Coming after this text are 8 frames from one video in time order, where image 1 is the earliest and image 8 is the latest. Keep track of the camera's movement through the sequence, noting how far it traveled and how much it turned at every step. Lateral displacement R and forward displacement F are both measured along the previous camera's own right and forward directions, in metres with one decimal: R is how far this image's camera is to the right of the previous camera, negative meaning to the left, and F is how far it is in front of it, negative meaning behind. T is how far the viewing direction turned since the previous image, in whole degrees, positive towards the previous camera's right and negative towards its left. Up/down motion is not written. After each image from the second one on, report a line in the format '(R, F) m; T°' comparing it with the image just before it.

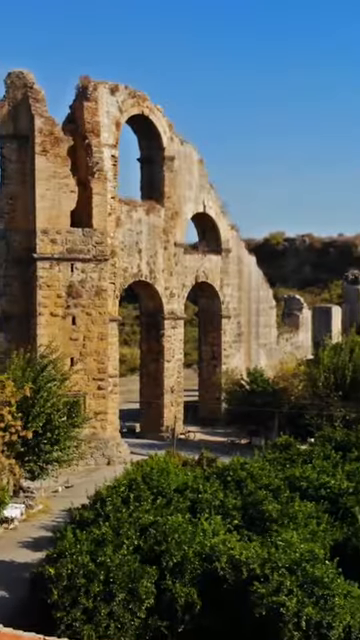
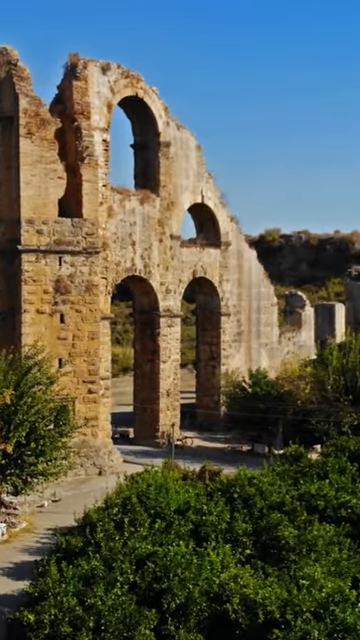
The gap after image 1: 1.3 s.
(-0.1, +1.6) m; +1°
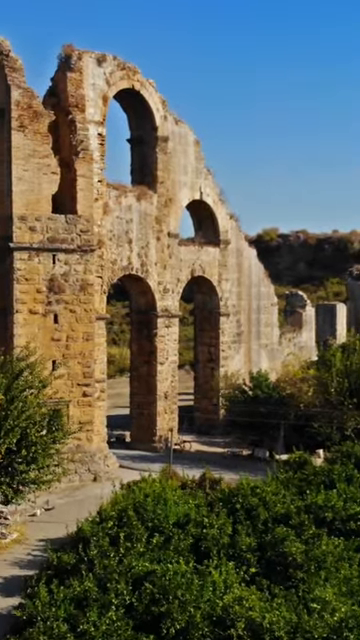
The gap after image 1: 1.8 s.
(0.0, +0.7) m; 0°
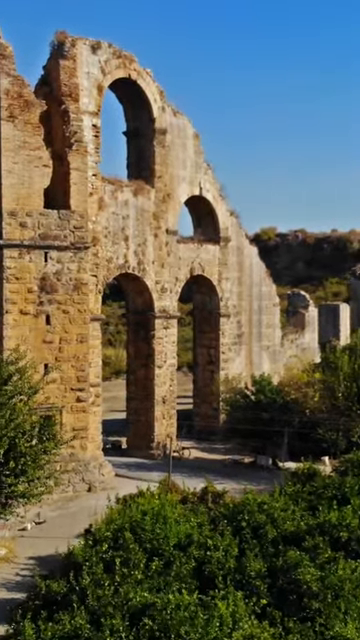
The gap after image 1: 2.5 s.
(-0.1, +0.9) m; 0°
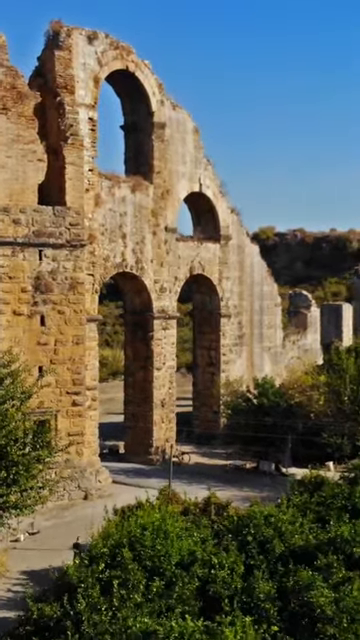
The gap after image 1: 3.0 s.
(-0.1, +0.7) m; 0°
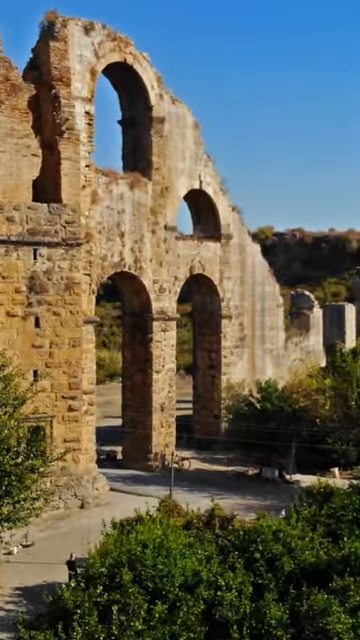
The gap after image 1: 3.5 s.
(-0.1, +0.6) m; 0°
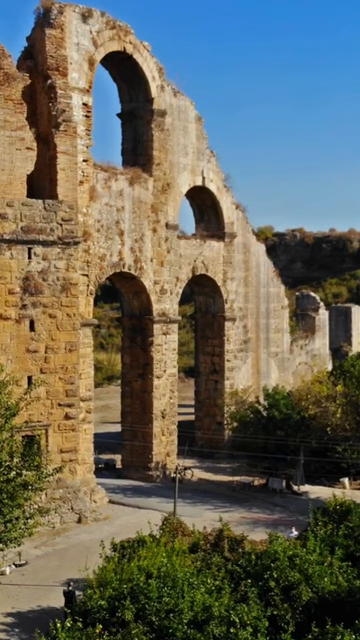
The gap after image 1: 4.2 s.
(-0.1, +0.9) m; 0°
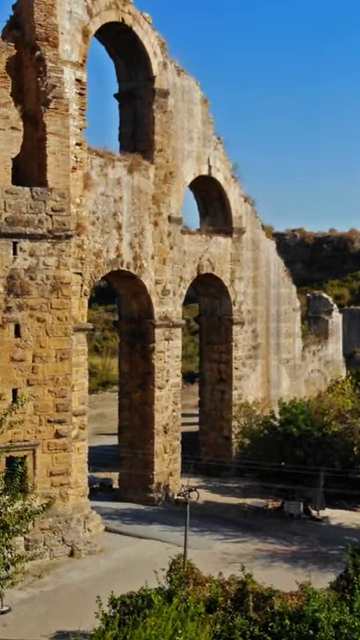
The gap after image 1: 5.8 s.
(-0.2, +1.8) m; 0°
